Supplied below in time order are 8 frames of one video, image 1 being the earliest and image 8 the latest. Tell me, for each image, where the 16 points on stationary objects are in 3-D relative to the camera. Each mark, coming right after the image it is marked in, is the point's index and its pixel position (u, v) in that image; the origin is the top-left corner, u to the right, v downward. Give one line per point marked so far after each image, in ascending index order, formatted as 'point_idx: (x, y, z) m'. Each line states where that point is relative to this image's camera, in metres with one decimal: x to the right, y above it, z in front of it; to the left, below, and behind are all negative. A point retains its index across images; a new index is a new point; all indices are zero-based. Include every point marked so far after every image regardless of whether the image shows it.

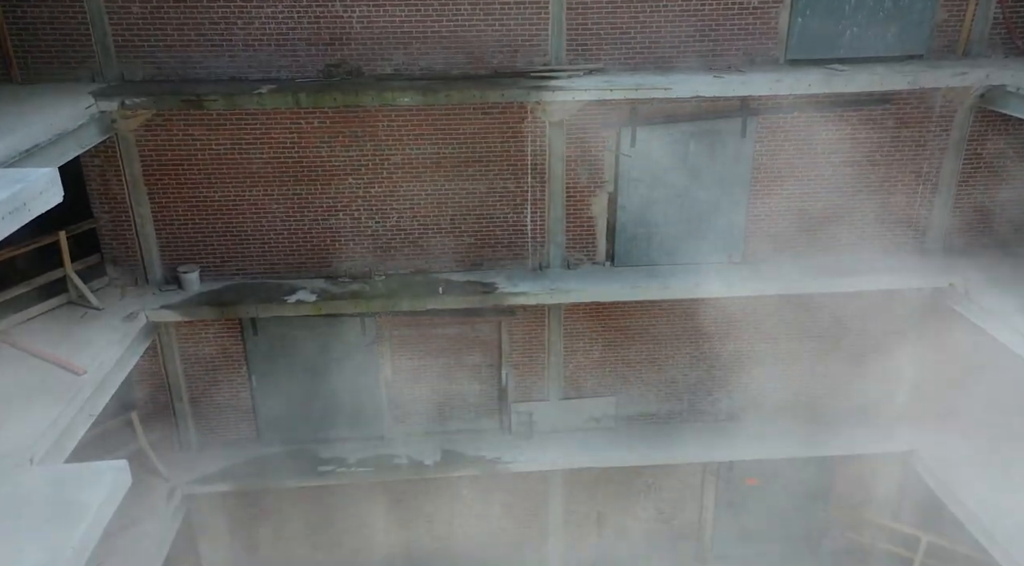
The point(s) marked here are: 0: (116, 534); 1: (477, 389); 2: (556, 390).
0: (-5.0, -3.1, +10.7) m
1: (-0.5, -1.5, +11.8) m
2: (+0.6, -1.5, +11.8) m
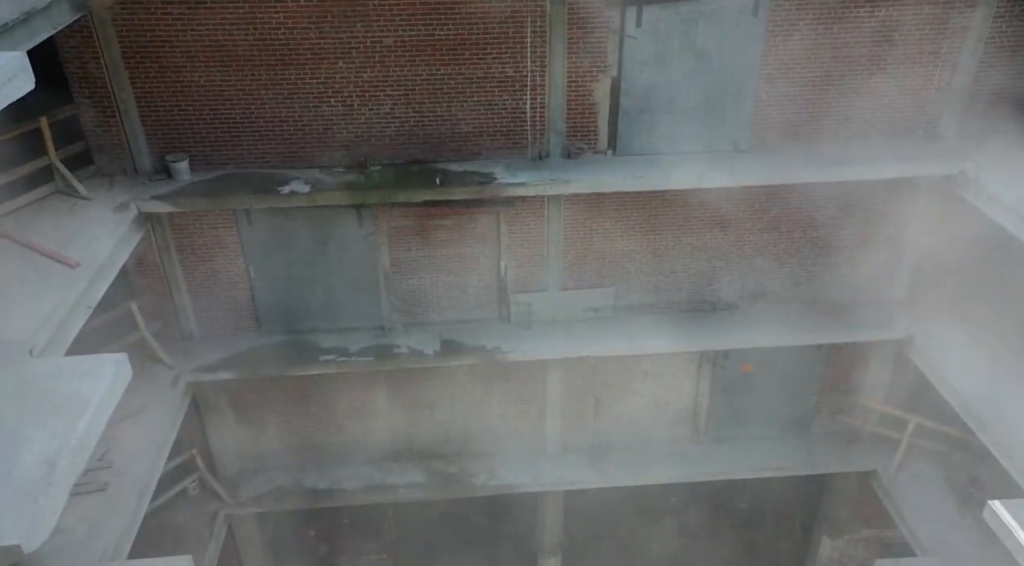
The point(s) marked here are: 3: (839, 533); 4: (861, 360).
0: (-5.0, -1.7, +10.9) m
1: (-0.5, 0.0, +11.7) m
2: (+0.6, 0.0, +11.7) m
3: (+5.0, -3.8, +12.8) m
4: (+5.1, -1.1, +12.3) m
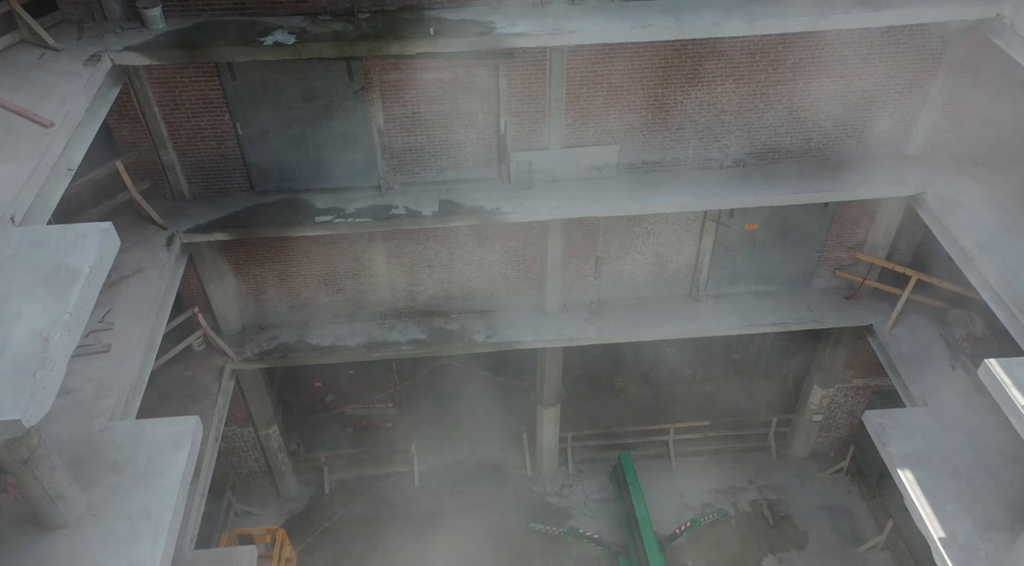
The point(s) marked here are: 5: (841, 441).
0: (-5.0, 0.0, +10.8) m
1: (-0.5, +1.9, +11.2) m
2: (+0.6, +1.9, +11.2) m
3: (+5.0, -1.6, +13.2) m
4: (+5.1, +0.9, +12.0) m
5: (+5.4, -2.7, +14.0) m
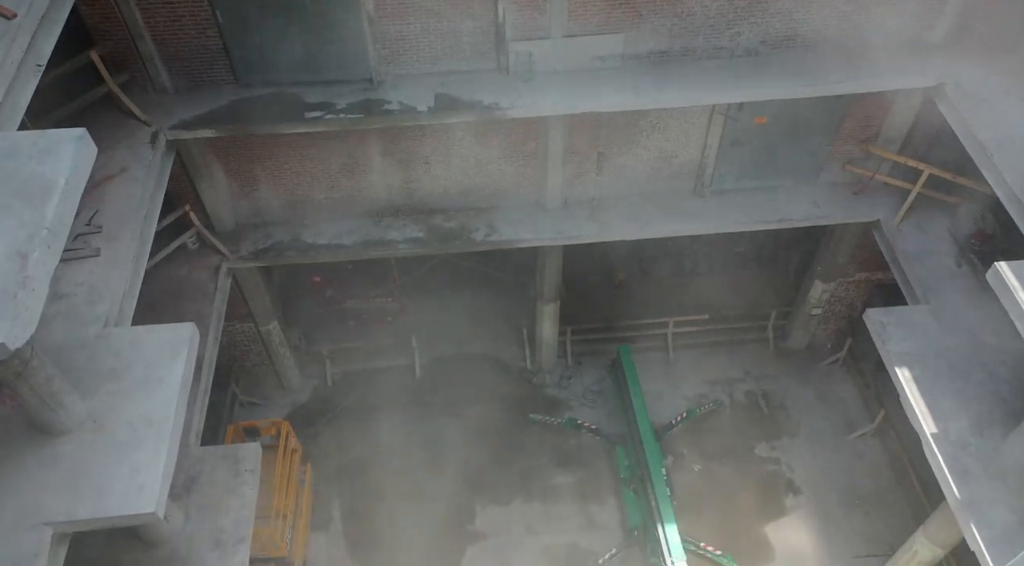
0: (-5.0, +1.2, +10.4) m
1: (-0.5, +3.2, +10.5) m
2: (+0.6, +3.2, +10.5) m
3: (+5.0, +0.1, +13.0) m
4: (+5.1, +2.4, +11.5) m
5: (+5.4, -0.8, +14.0) m
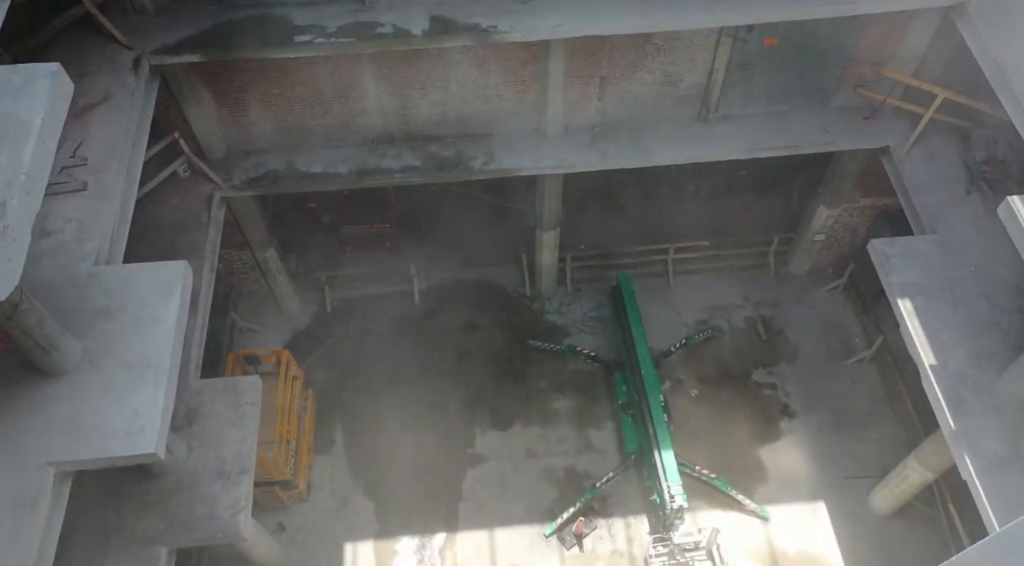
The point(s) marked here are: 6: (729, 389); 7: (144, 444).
0: (-5.0, +2.0, +10.1) m
1: (-0.5, +4.0, +9.9) m
2: (+0.6, +4.0, +9.9) m
3: (+4.9, +1.2, +12.8) m
4: (+5.0, +3.3, +11.0) m
5: (+5.4, +0.4, +13.9) m
6: (+3.4, -1.7, +13.1) m
7: (-3.6, -1.6, +8.2) m
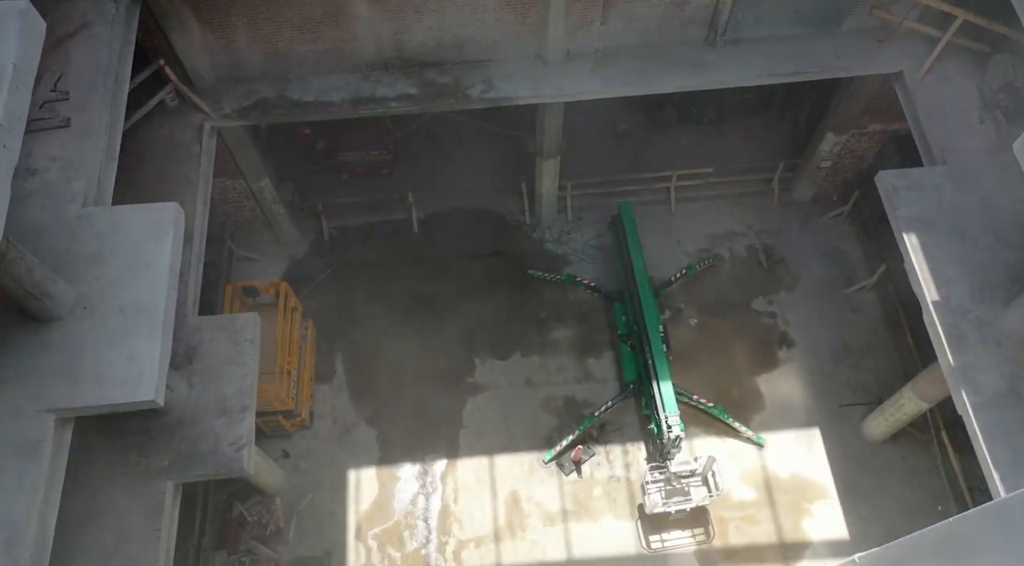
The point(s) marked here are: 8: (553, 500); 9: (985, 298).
0: (-5.0, +2.7, +9.7) m
1: (-0.5, +4.7, +9.3) m
2: (+0.6, +4.7, +9.3) m
3: (+4.9, +2.3, +12.4) m
4: (+5.0, +4.1, +10.4) m
5: (+5.4, +1.6, +13.6) m
6: (+3.4, -0.6, +13.1) m
7: (-3.6, -1.0, +8.2) m
8: (+0.6, -3.1, +12.1) m
9: (+5.8, -0.2, +10.4) m
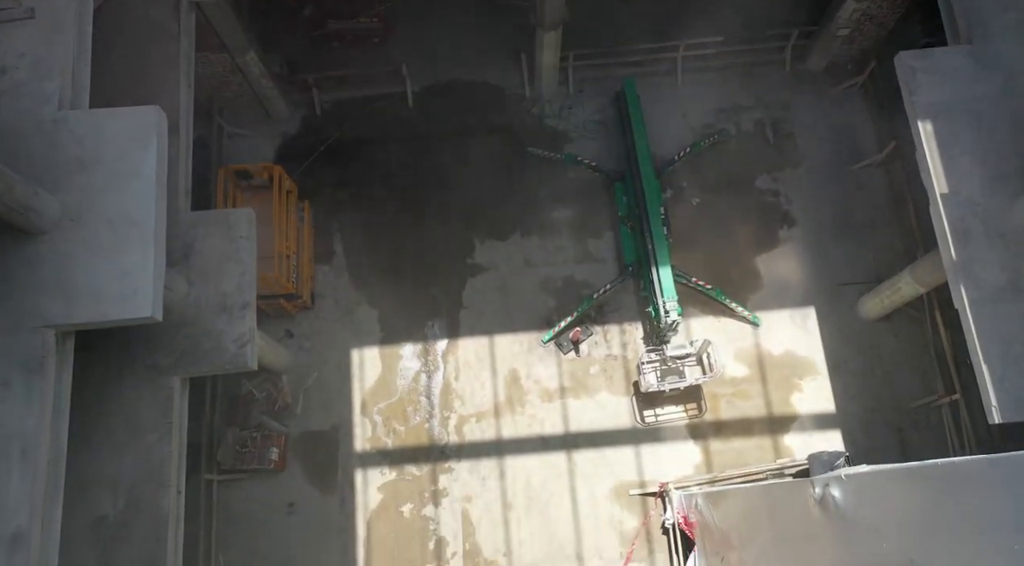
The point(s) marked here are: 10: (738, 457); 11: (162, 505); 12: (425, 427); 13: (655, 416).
0: (-5.1, +3.8, +8.8) m
1: (-0.6, +5.6, +8.0) m
2: (+0.5, +5.6, +8.0) m
3: (+4.9, +3.9, +11.6) m
4: (+5.0, +5.3, +9.2) m
5: (+5.4, +3.5, +12.9) m
6: (+3.3, +1.3, +12.9) m
7: (-3.6, -0.2, +8.2) m
8: (+0.6, -1.4, +12.5) m
9: (+5.8, +1.1, +10.1) m
10: (+3.2, -2.5, +12.1) m
11: (-3.9, -2.5, +9.4) m
12: (-1.3, -2.1, +12.3) m
13: (+2.1, -1.9, +12.3) m
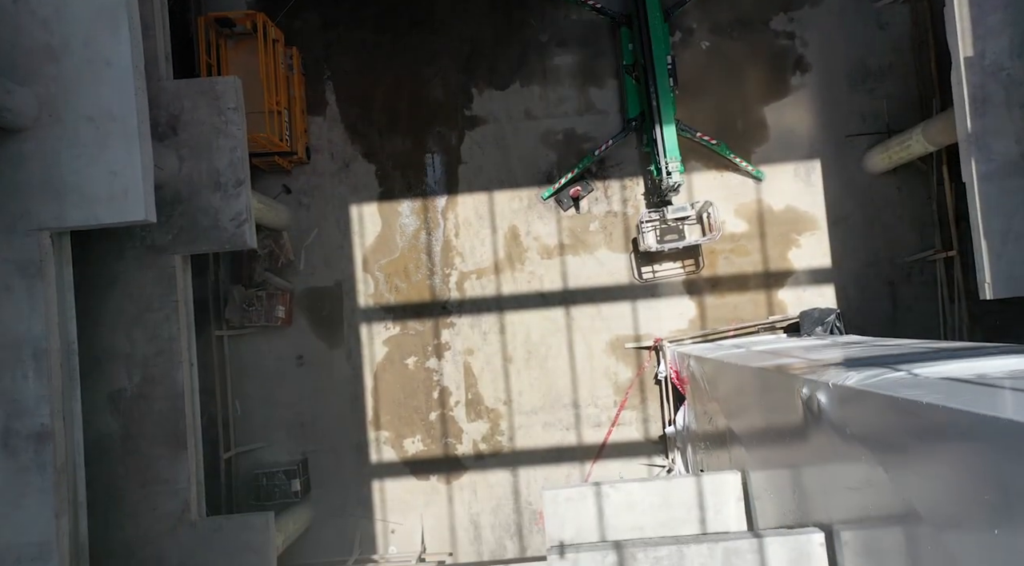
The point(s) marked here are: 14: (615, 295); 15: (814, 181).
0: (-5.1, +4.7, +7.6) m
1: (-0.6, +6.3, +6.3) m
2: (+0.5, +6.3, +6.3) m
3: (+4.9, +5.6, +10.3) m
4: (+5.0, +6.3, +7.6) m
5: (+5.4, +5.6, +11.6) m
6: (+3.3, +3.5, +12.2) m
7: (-3.6, +0.7, +8.1) m
8: (+0.6, +0.7, +12.5) m
9: (+5.8, +2.5, +9.6) m
10: (+3.2, -0.4, +12.4) m
11: (-3.9, -1.1, +9.8) m
12: (-1.3, 0.0, +12.5) m
13: (+2.1, +0.1, +12.4) m
14: (+1.5, -0.2, +12.4) m
15: (+4.4, +1.5, +12.4) m
